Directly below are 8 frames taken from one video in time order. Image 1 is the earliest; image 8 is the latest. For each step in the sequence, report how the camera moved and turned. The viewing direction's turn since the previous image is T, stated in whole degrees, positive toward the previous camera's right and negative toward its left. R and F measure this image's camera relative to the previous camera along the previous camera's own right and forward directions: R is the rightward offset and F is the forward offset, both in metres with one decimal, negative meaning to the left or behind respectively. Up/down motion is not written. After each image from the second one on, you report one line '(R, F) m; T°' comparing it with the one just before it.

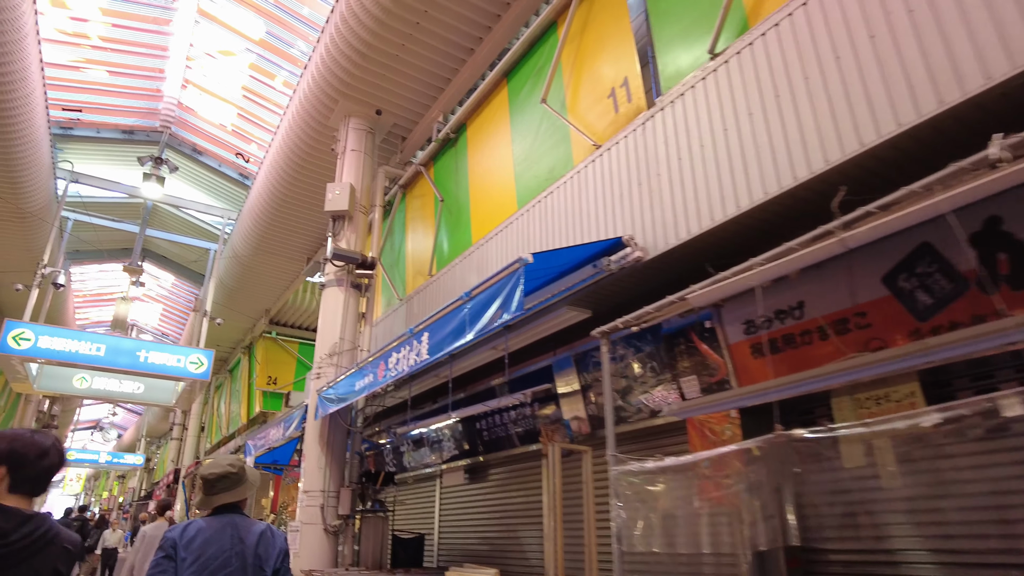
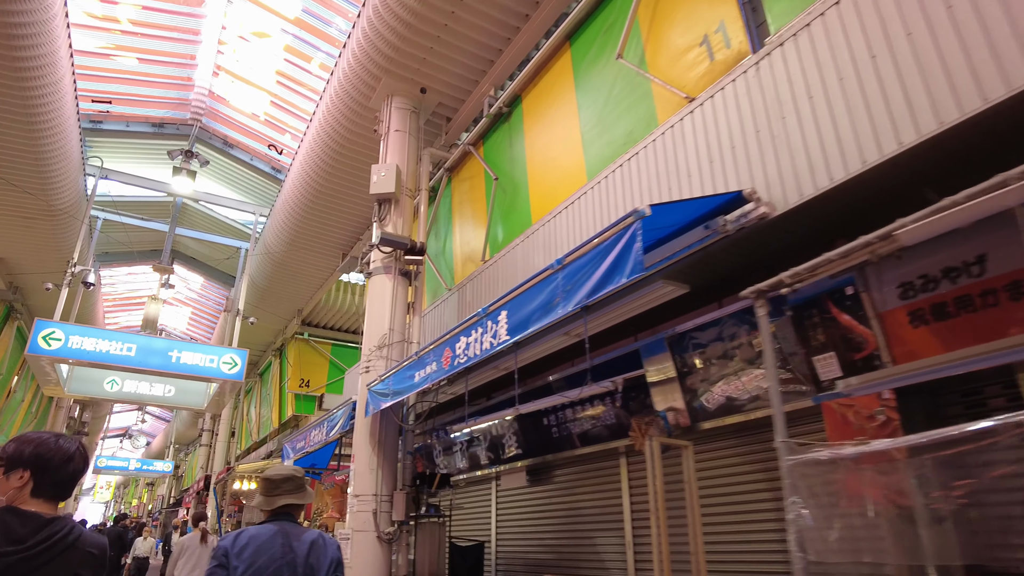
(-0.4, +0.5) m; -2°
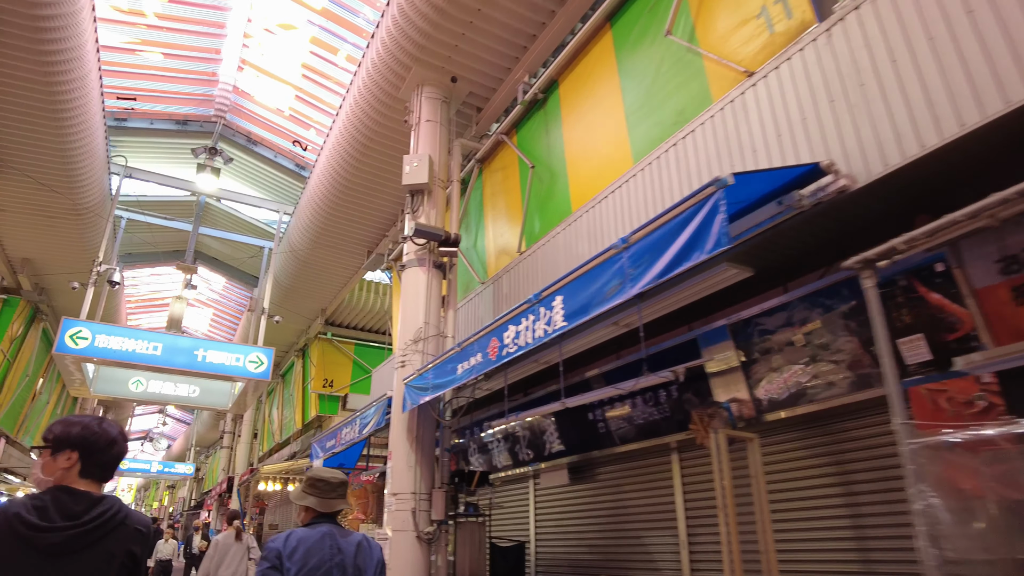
(-0.2, +0.2) m; -1°
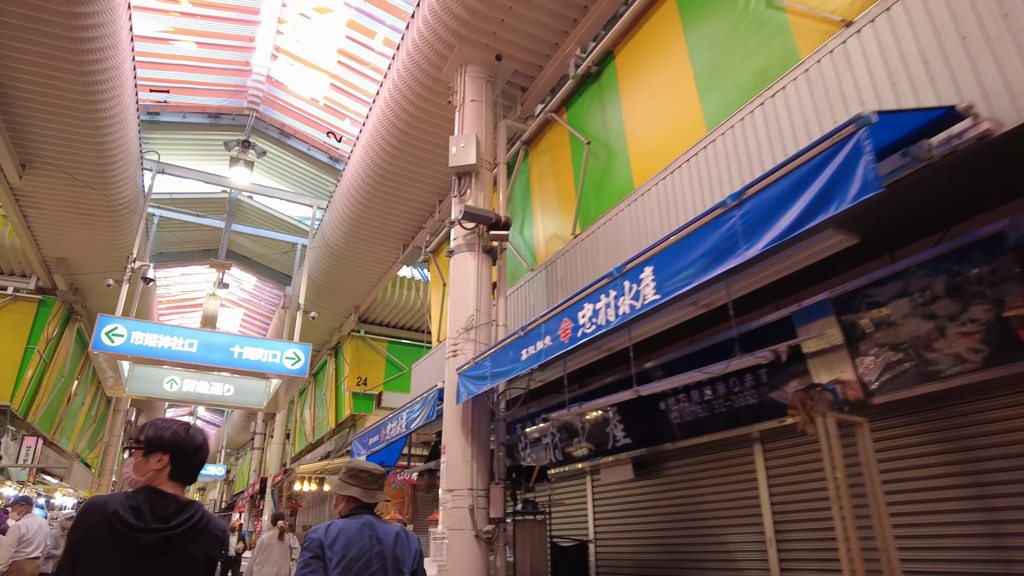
(-0.3, +0.3) m; -2°
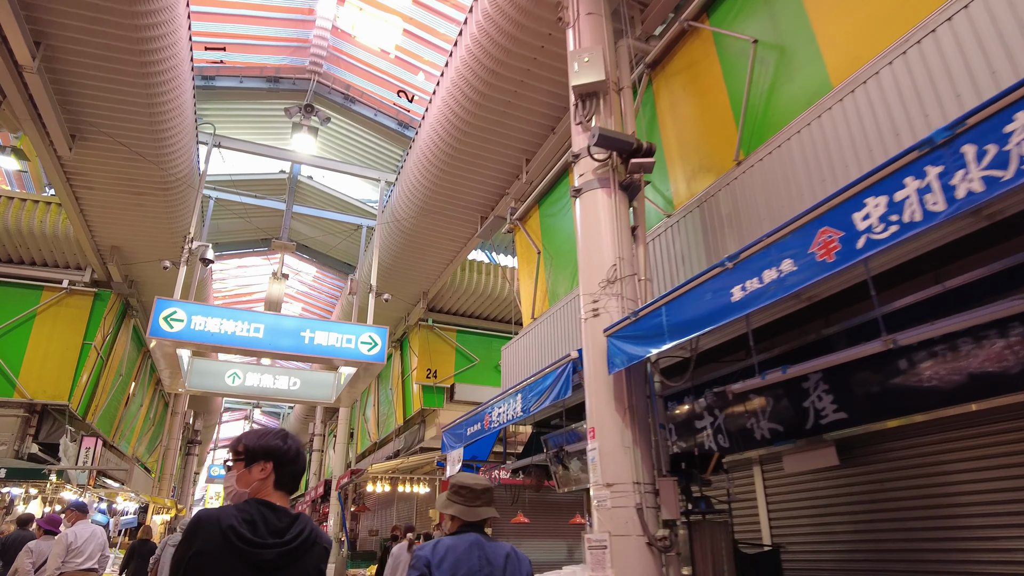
(-0.7, +1.0) m; -3°
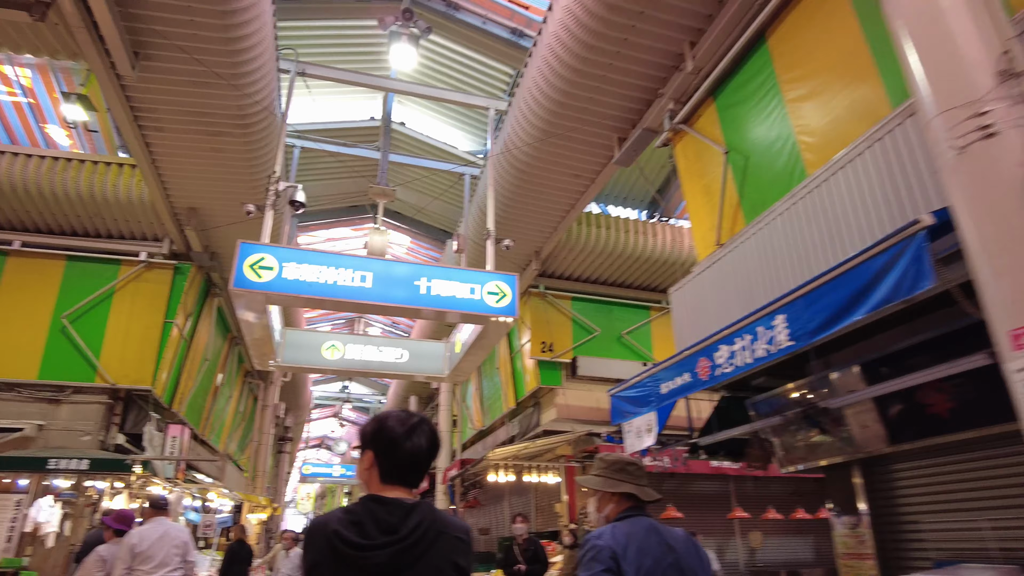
(-0.8, +1.5) m; -6°
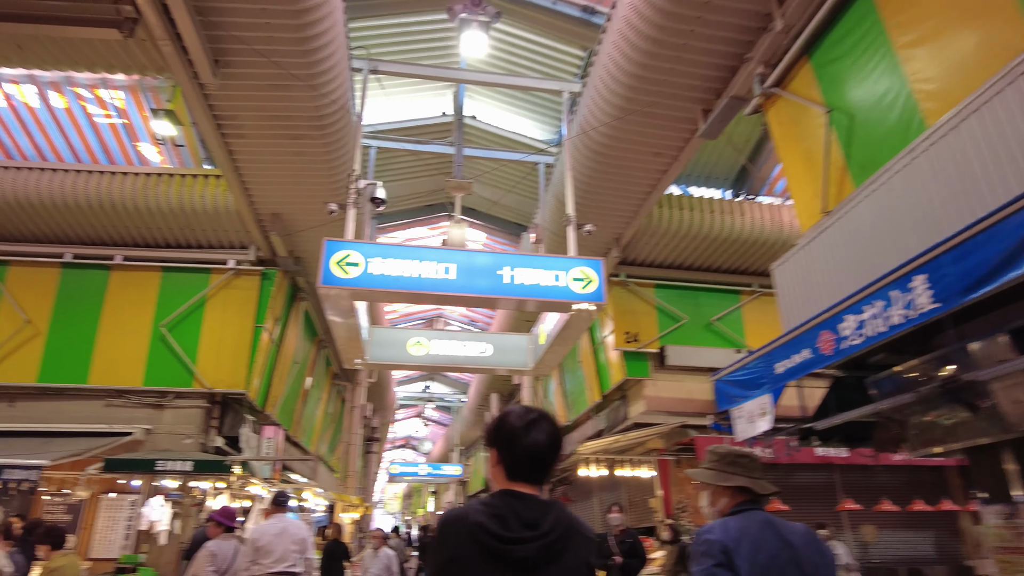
(-0.1, +0.2) m; -6°
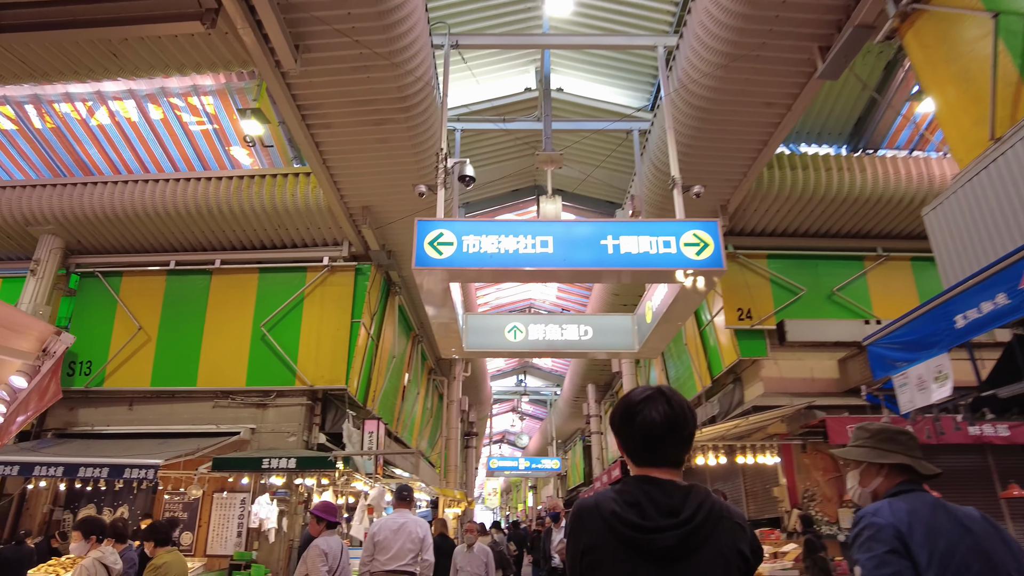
(-0.2, +0.4) m; -7°
